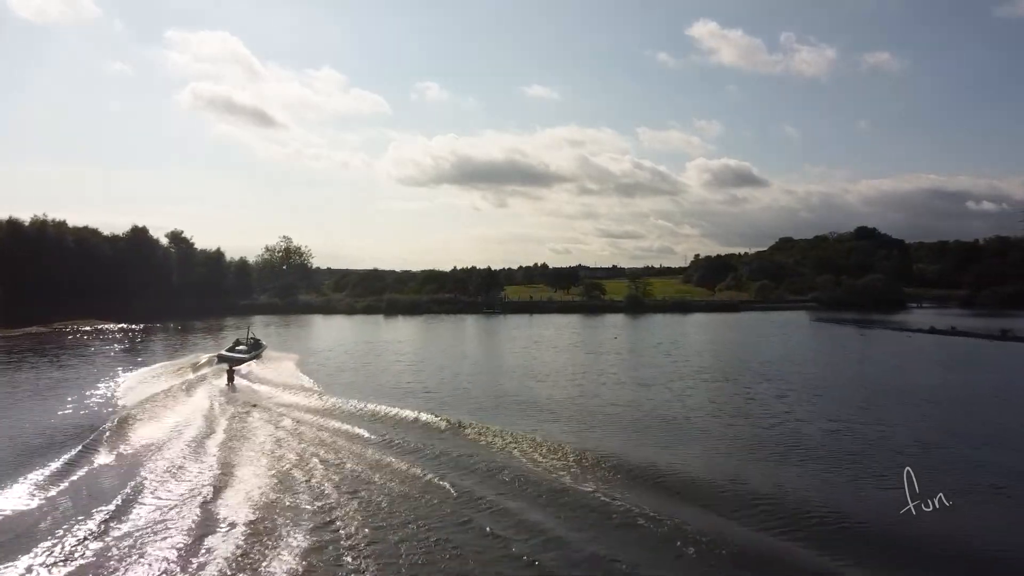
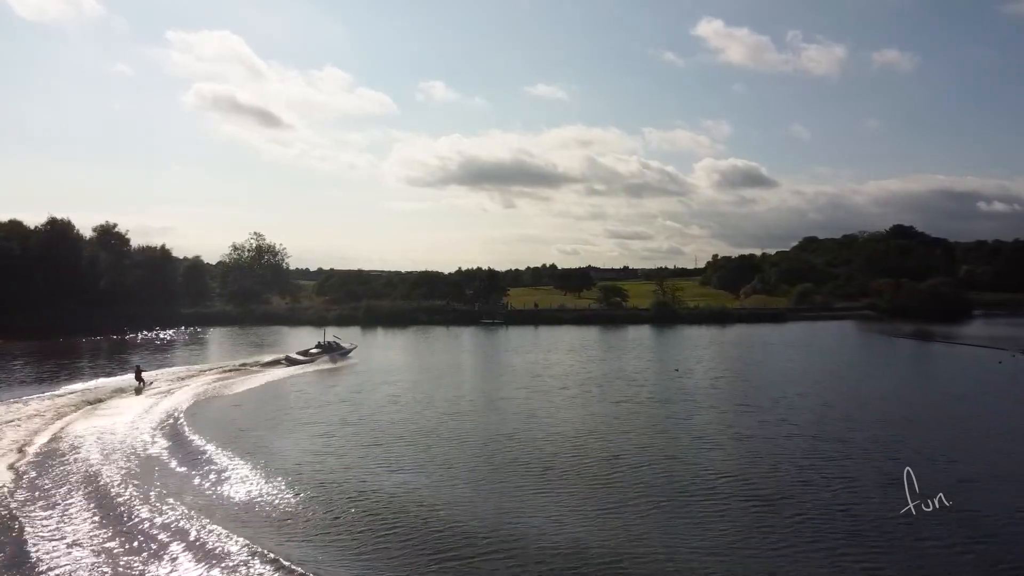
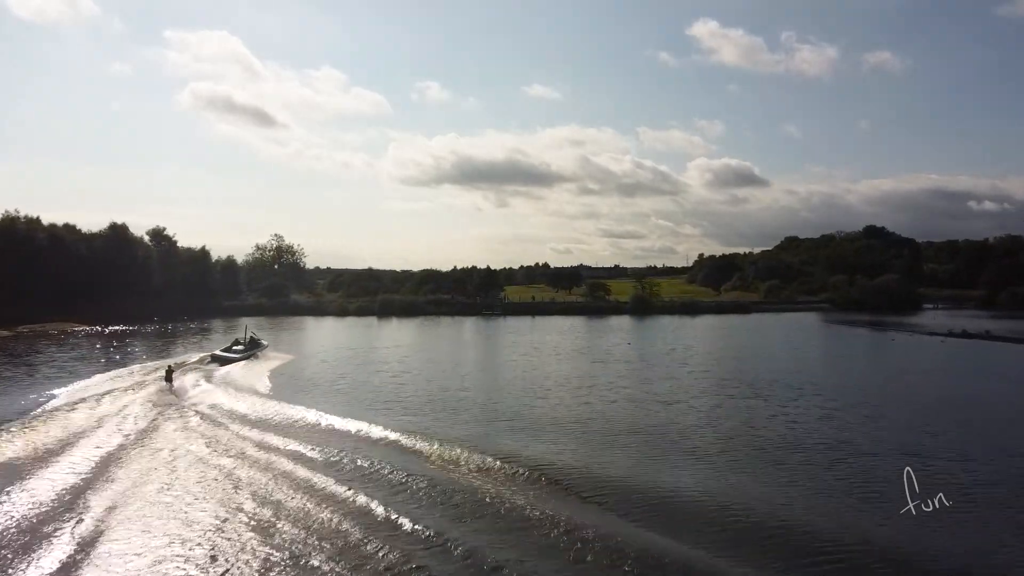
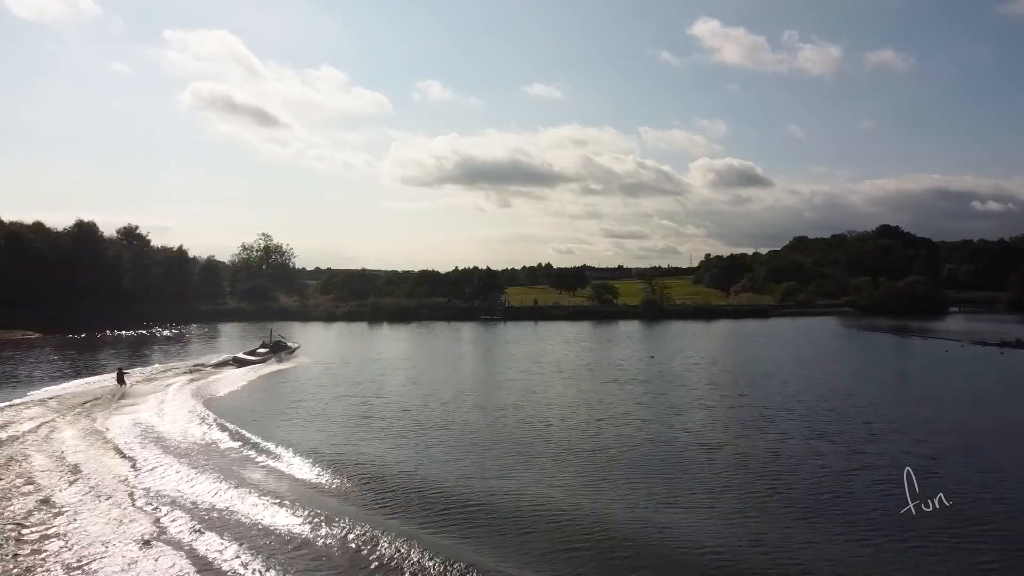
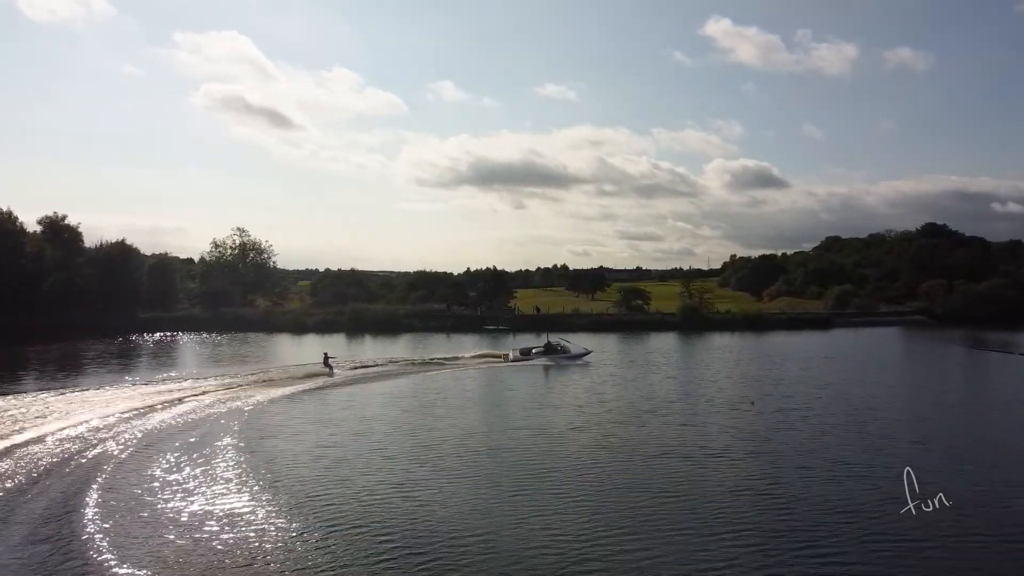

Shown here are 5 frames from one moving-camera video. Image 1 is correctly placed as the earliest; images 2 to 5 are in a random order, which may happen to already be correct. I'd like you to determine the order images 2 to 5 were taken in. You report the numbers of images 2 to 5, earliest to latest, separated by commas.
3, 4, 2, 5
